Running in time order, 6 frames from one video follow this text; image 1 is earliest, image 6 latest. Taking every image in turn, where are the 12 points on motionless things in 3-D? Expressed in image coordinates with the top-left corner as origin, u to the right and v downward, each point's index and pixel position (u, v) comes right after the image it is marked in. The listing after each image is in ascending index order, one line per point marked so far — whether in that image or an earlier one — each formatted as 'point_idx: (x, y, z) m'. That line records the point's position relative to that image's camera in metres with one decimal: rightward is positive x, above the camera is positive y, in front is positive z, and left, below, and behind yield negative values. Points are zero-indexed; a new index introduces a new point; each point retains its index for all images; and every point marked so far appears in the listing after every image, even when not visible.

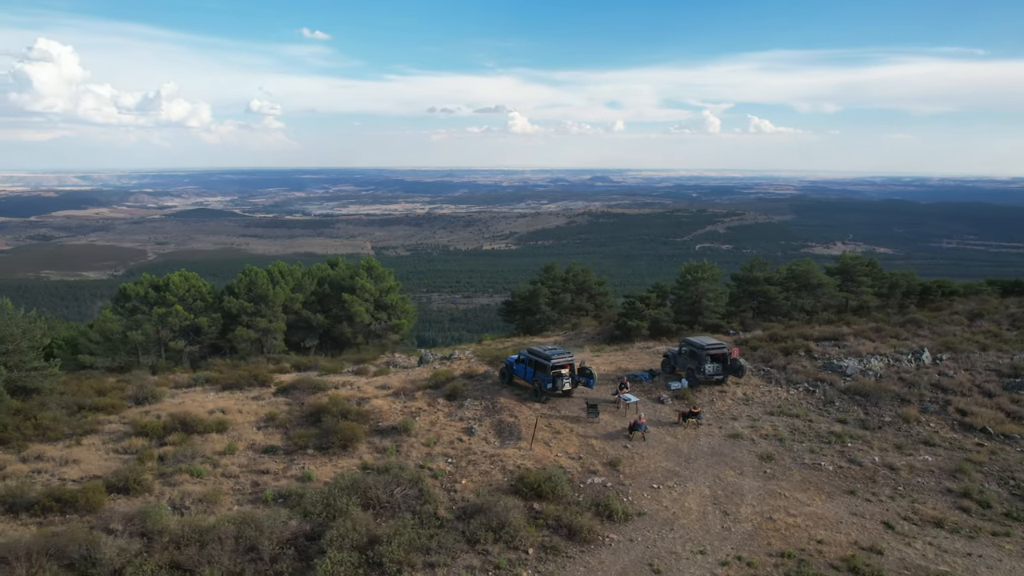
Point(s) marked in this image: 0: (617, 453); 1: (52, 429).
0: (+2.4, -3.8, +15.3) m
1: (-11.5, -3.5, +16.9) m
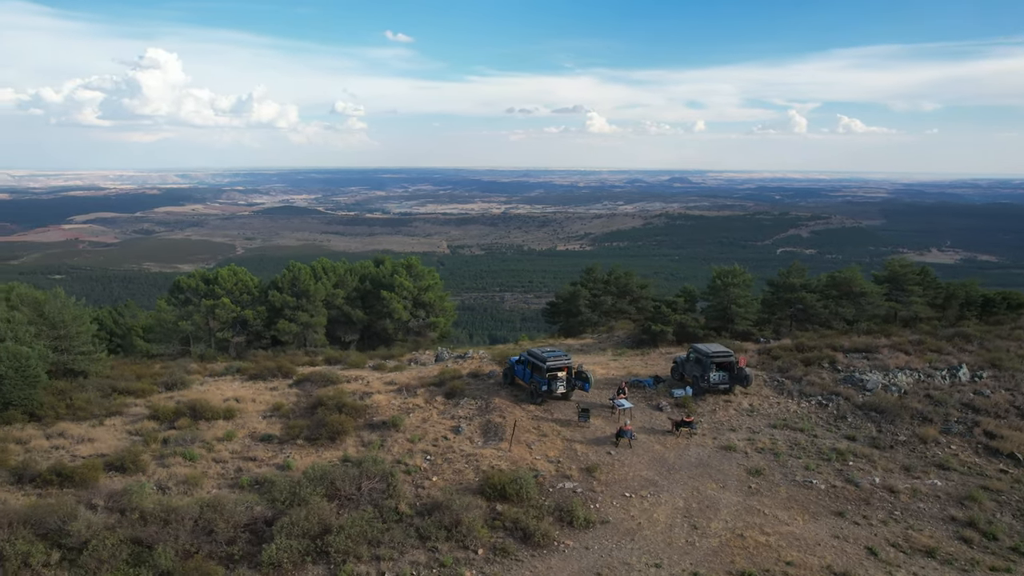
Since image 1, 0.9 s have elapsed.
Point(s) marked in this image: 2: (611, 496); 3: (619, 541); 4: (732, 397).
0: (+1.9, -3.8, +15.1) m
1: (-11.6, -3.3, +18.2) m
2: (+2.0, -4.2, +13.6) m
3: (+1.9, -4.6, +12.2) m
4: (+5.9, -3.0, +18.3) m
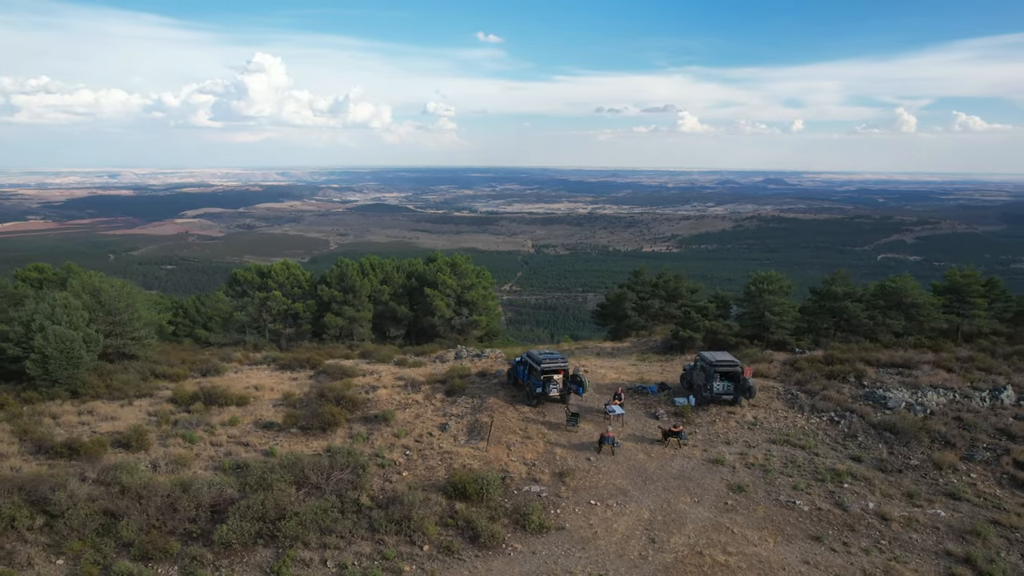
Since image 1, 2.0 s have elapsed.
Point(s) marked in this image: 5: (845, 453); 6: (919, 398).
0: (+1.4, -3.9, +14.9) m
1: (-11.6, -3.0, +19.8) m
2: (+1.3, -4.3, +13.4) m
3: (+1.0, -4.7, +12.1) m
4: (+5.8, -3.2, +17.5) m
5: (+7.7, -3.8, +15.6) m
6: (+10.8, -2.9, +17.9) m
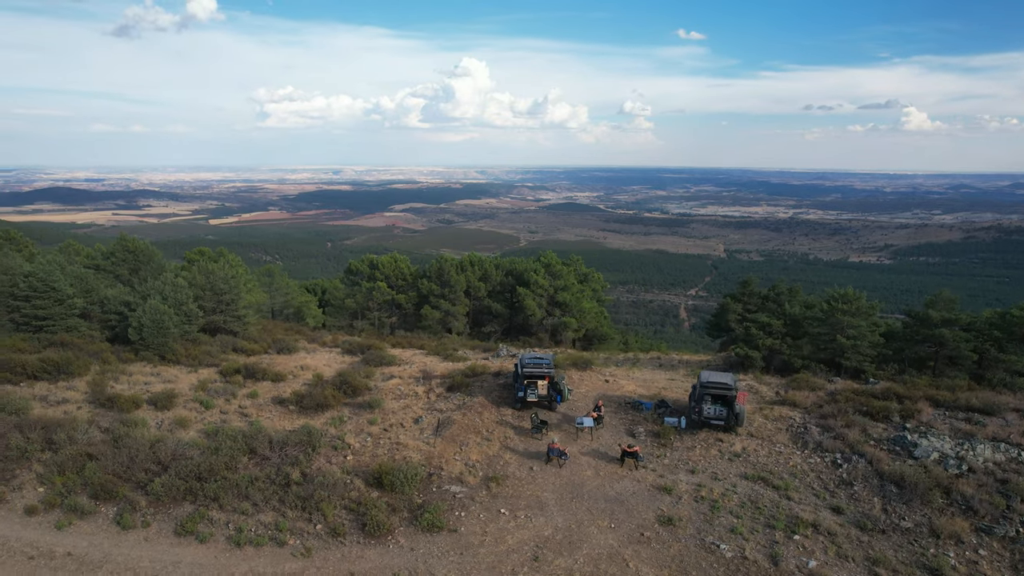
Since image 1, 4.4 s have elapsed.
0: (0.0, -4.0, +14.7) m
1: (-10.9, -2.3, +23.1) m
2: (-0.5, -4.4, +13.3) m
3: (-1.2, -4.7, +12.1) m
4: (+5.1, -3.5, +15.9) m
5: (+6.3, -4.3, +13.6) m
6: (+9.9, -3.6, +14.9) m
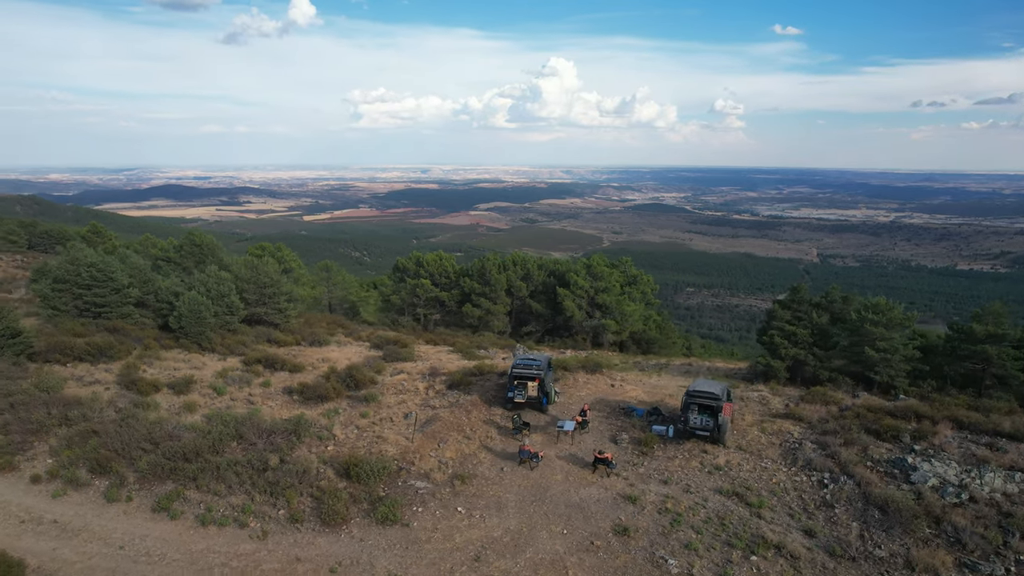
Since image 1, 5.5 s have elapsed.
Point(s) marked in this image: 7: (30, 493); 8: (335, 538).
0: (-0.7, -4.0, +14.7) m
1: (-10.4, -2.1, +24.5) m
2: (-1.4, -4.3, +13.4) m
3: (-2.2, -4.7, +12.3) m
4: (+4.5, -3.7, +15.3) m
5: (+5.5, -4.5, +12.8) m
6: (+9.2, -3.8, +13.6) m
7: (-9.8, -4.2, +13.7) m
8: (-3.3, -4.6, +12.5) m
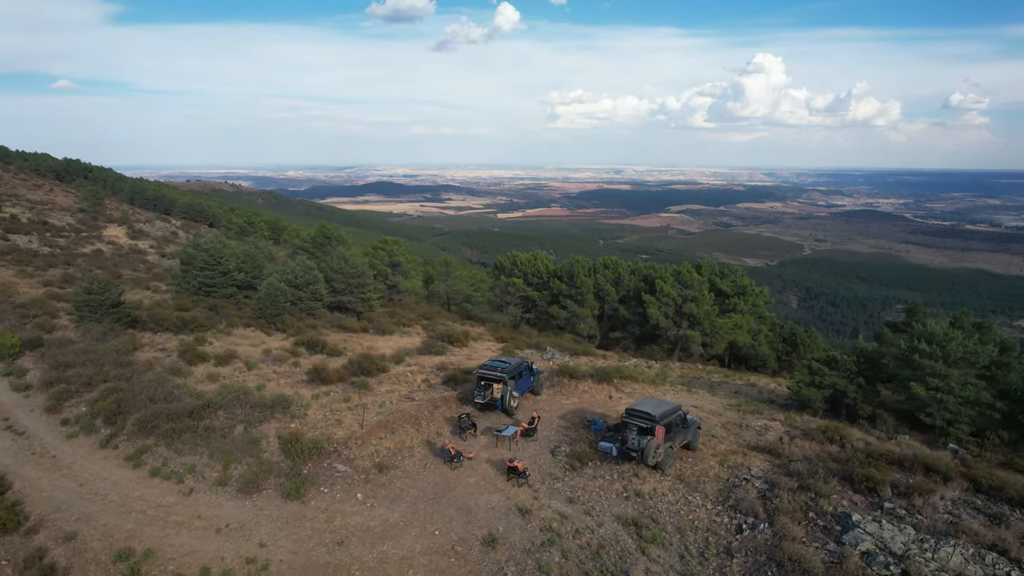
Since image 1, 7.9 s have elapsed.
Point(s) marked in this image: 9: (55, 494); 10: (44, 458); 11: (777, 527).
0: (-2.4, -3.9, +15.1) m
1: (-8.7, -1.6, +27.3) m
2: (-3.4, -4.2, +14.1) m
3: (-4.6, -4.5, +13.3) m
4: (+2.8, -3.9, +14.2) m
5: (+2.9, -4.8, +11.6) m
6: (+6.8, -4.3, +11.2) m
7: (-11.4, -3.6, +16.8) m
8: (-5.6, -4.4, +13.7) m
9: (-9.6, -4.3, +14.1) m
10: (-10.8, -3.9, +15.6) m
11: (+4.8, -4.3, +12.0) m
